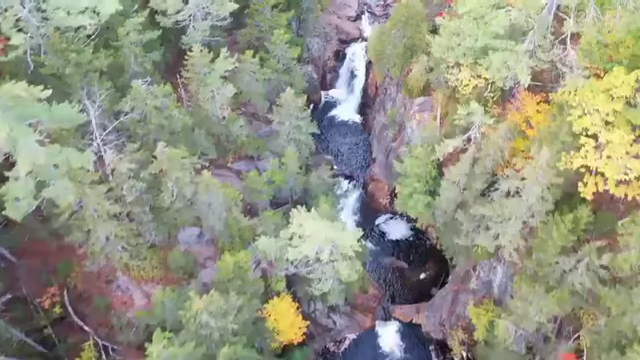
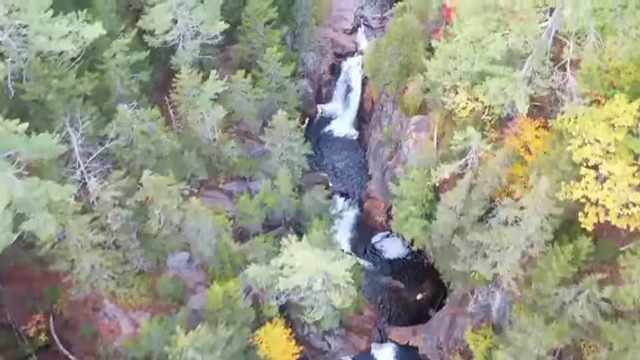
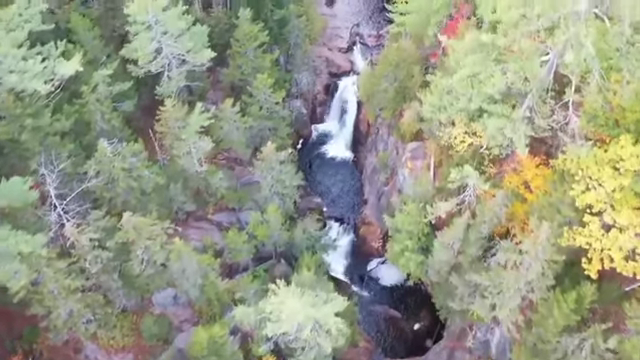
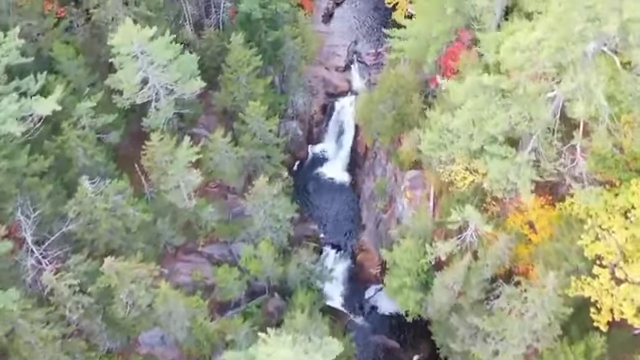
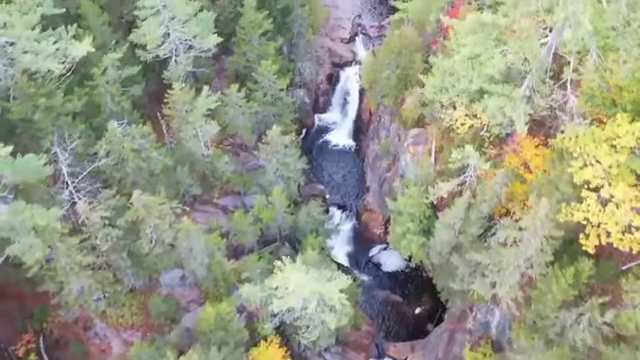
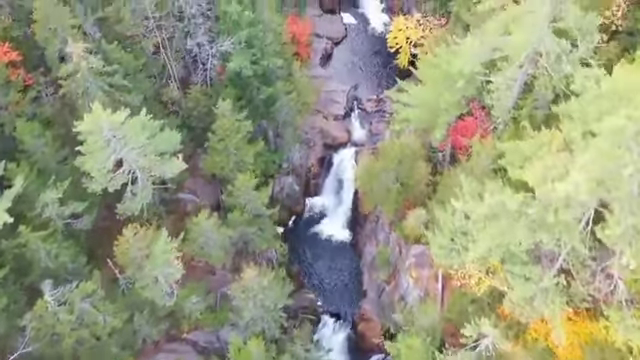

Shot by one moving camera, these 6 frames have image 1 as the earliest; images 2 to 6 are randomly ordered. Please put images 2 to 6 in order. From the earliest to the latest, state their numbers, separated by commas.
2, 5, 3, 4, 6
